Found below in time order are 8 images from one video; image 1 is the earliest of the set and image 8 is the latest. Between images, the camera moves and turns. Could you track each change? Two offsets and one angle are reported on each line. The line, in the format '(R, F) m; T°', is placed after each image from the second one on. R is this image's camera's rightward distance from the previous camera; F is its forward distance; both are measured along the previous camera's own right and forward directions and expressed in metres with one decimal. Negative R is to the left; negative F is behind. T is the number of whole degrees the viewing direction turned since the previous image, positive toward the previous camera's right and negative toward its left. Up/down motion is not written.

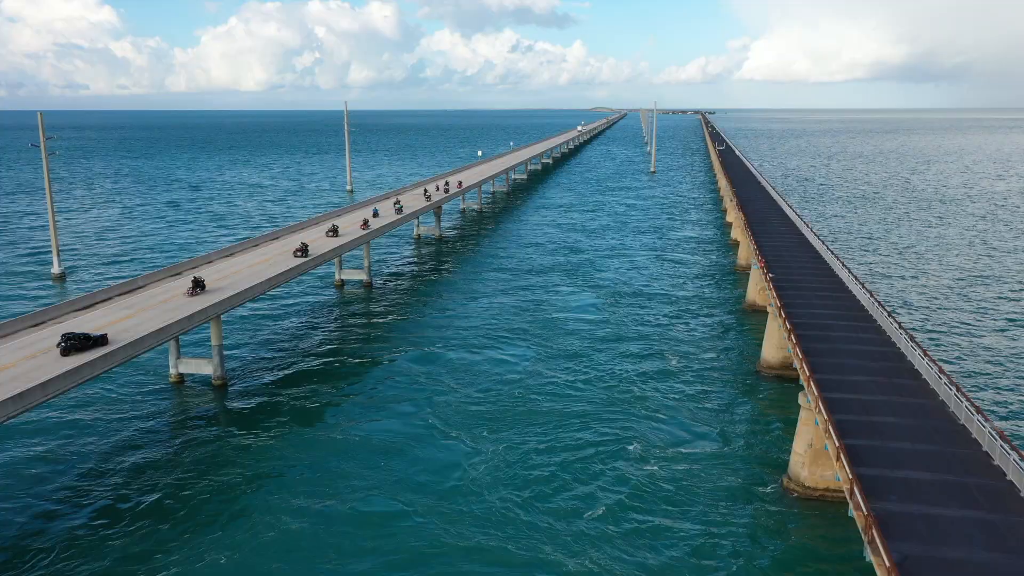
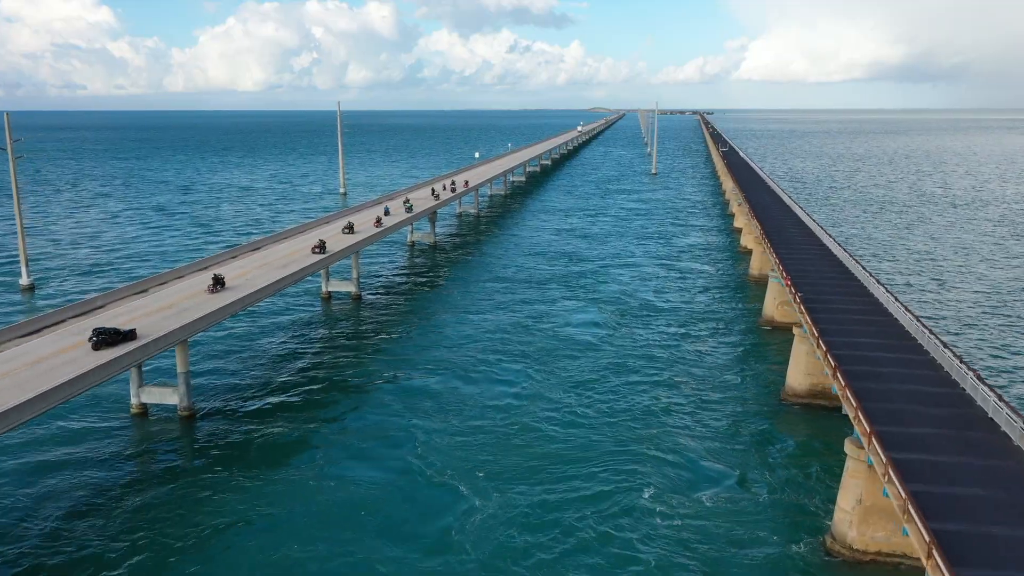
(-0.1, +3.6) m; 0°
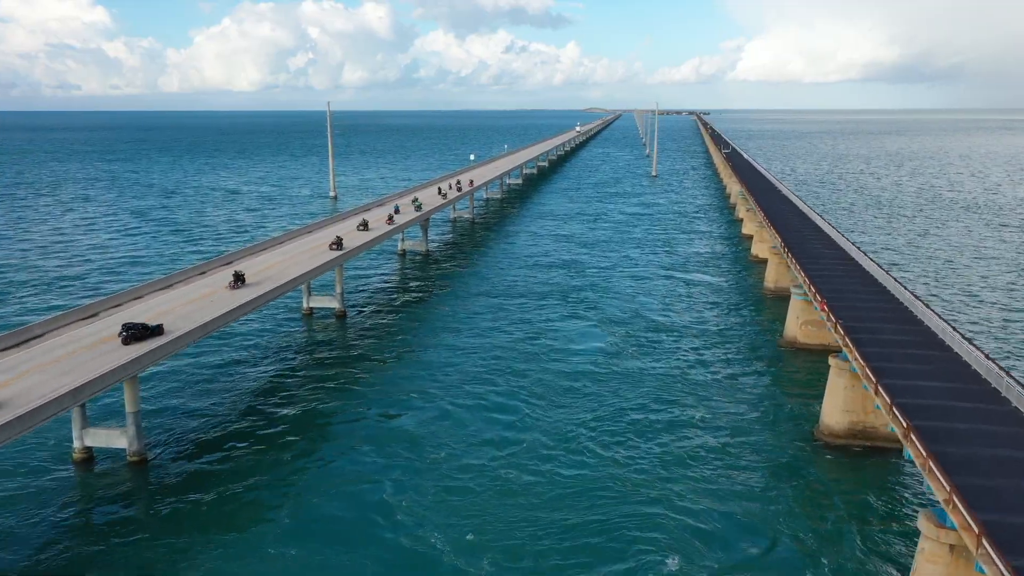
(-0.1, +4.1) m; 0°
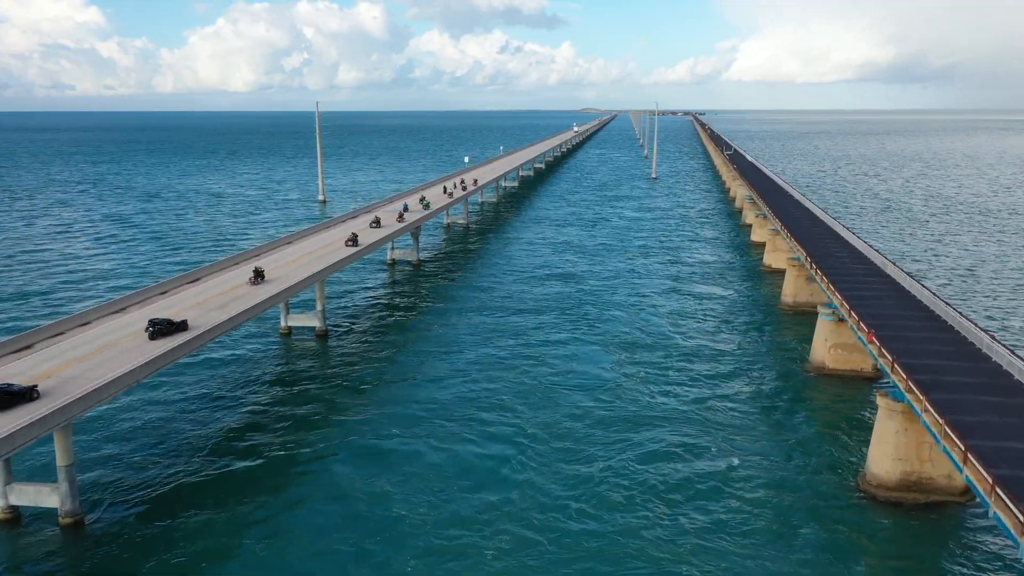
(-0.1, +4.1) m; 0°
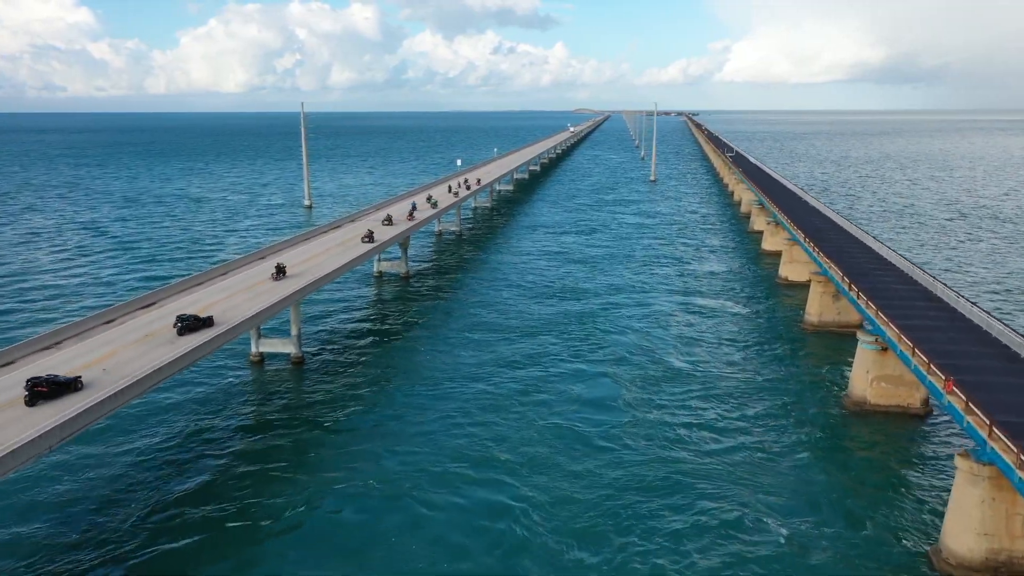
(-0.2, +4.6) m; 0°
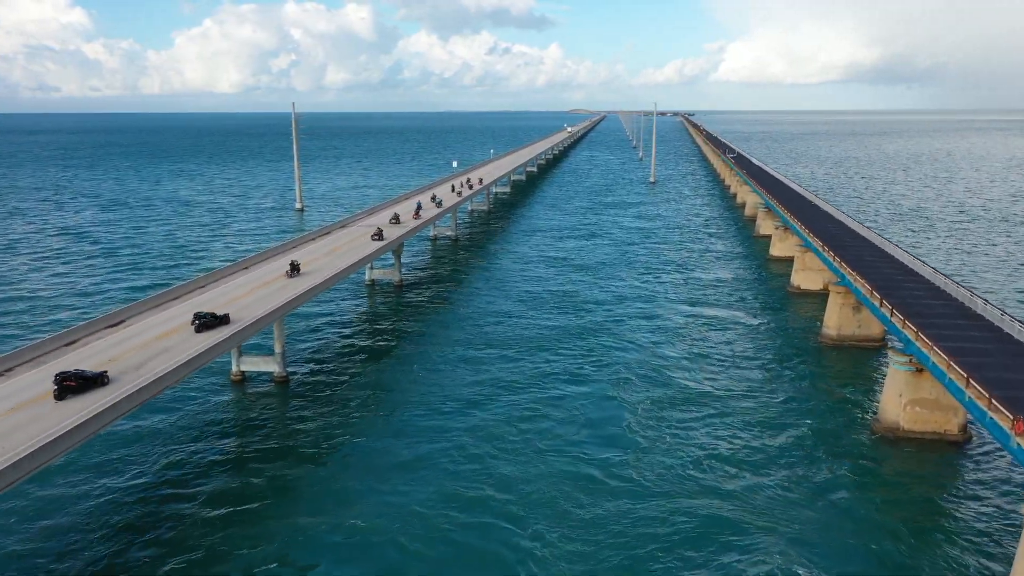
(-0.2, +2.8) m; 0°
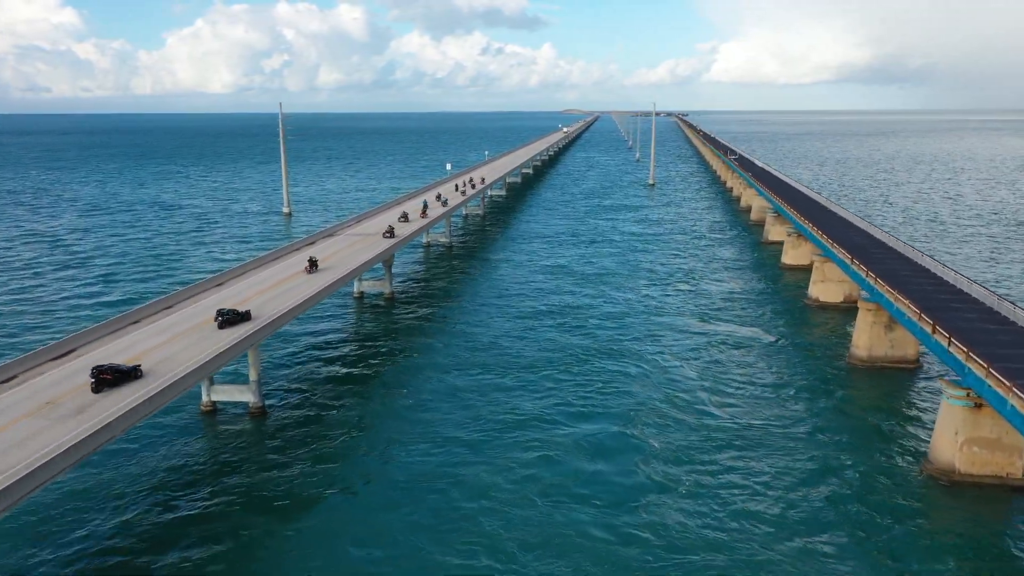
(-0.3, +3.7) m; 0°
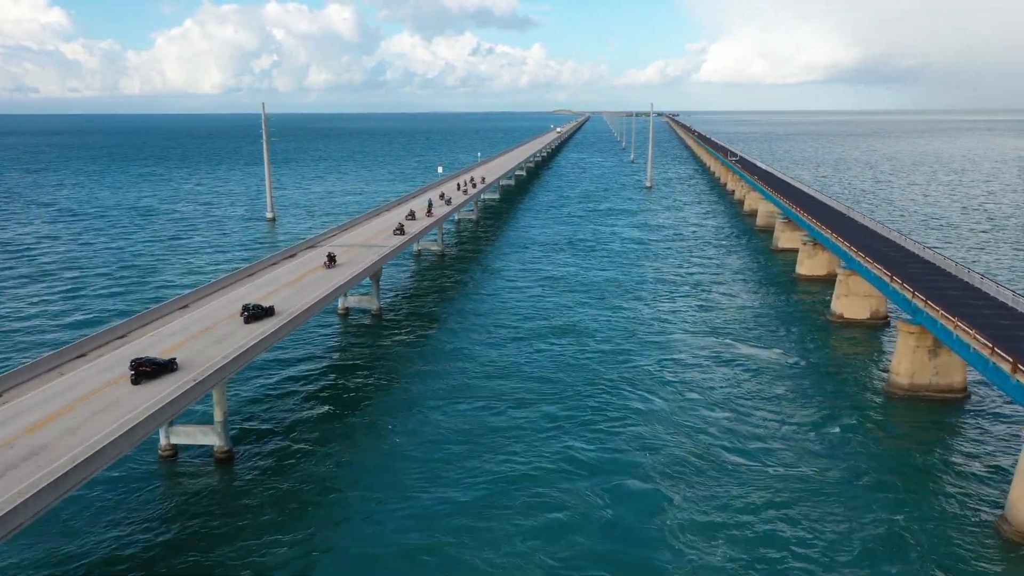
(-0.4, +4.2) m; +1°
